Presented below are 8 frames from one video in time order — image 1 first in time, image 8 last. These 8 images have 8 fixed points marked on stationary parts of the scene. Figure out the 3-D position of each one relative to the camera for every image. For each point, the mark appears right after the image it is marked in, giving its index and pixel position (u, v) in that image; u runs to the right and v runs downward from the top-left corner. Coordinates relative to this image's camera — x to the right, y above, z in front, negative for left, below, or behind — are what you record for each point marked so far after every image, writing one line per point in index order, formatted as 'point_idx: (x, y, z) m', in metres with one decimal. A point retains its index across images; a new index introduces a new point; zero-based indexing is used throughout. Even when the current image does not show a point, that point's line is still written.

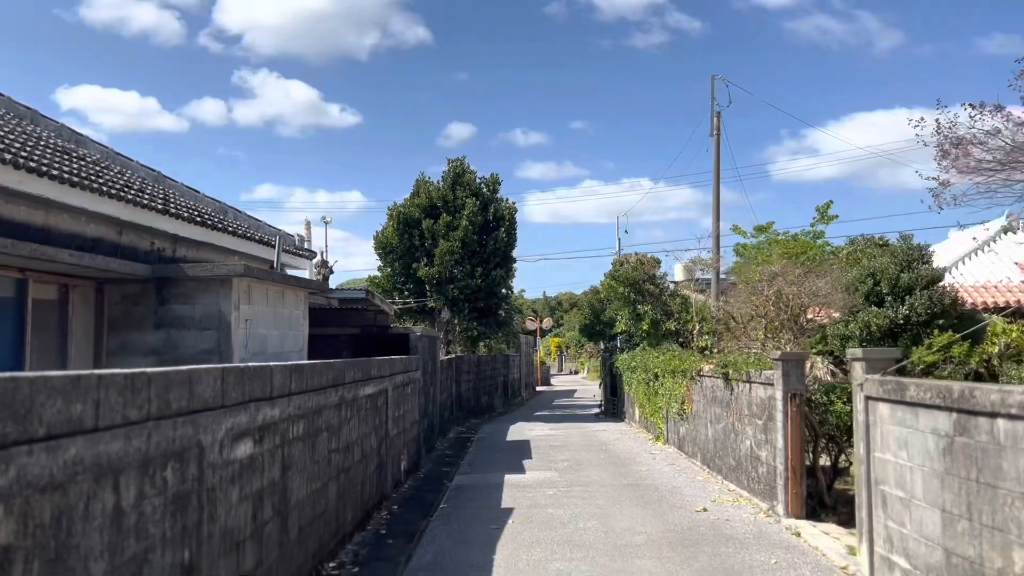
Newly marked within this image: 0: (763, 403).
0: (+2.9, -1.3, +9.8) m
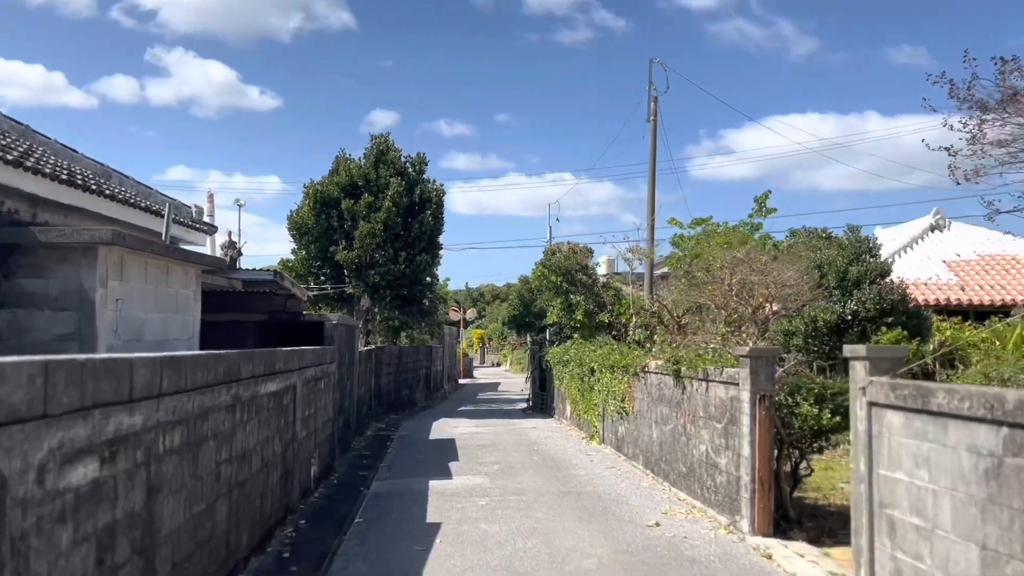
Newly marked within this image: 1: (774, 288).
0: (+2.2, -1.2, +8.7) m
1: (+3.6, 0.0, +11.3) m
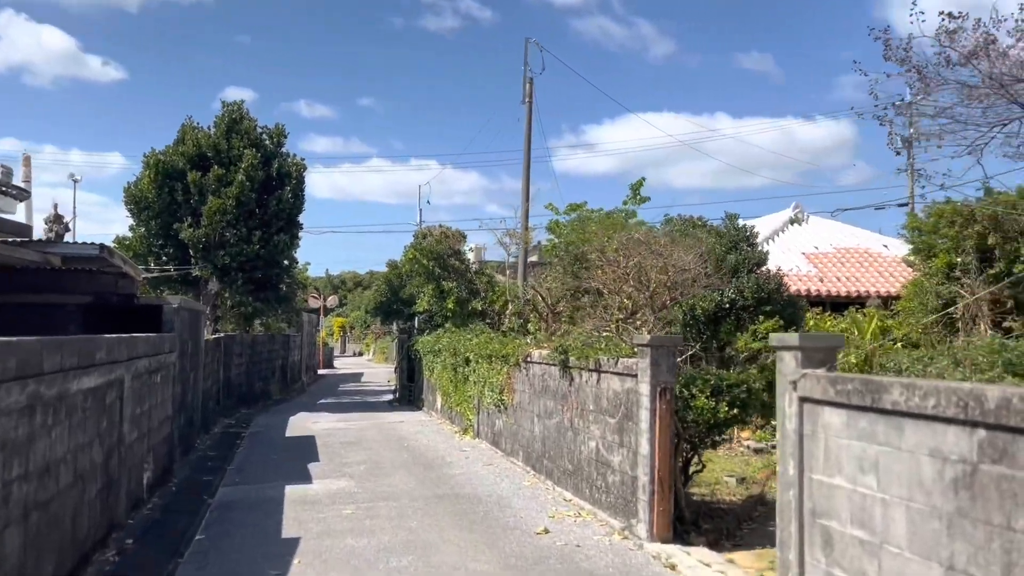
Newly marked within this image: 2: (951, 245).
0: (+1.0, -1.0, +8.0) m
1: (+2.0, +0.2, +10.7) m
2: (+10.2, +1.0, +19.9) m
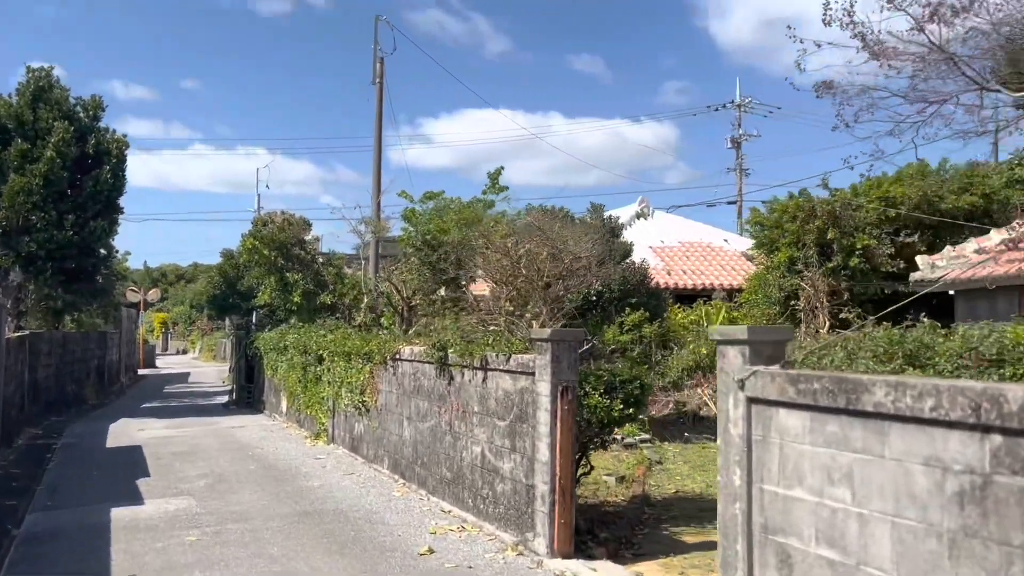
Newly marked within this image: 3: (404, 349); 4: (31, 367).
0: (0.0, -0.9, +7.2) m
1: (+0.4, +0.3, +10.1) m
2: (+6.8, +1.1, +20.7) m
3: (-1.2, -0.7, +9.8) m
4: (-8.5, -1.4, +15.1) m
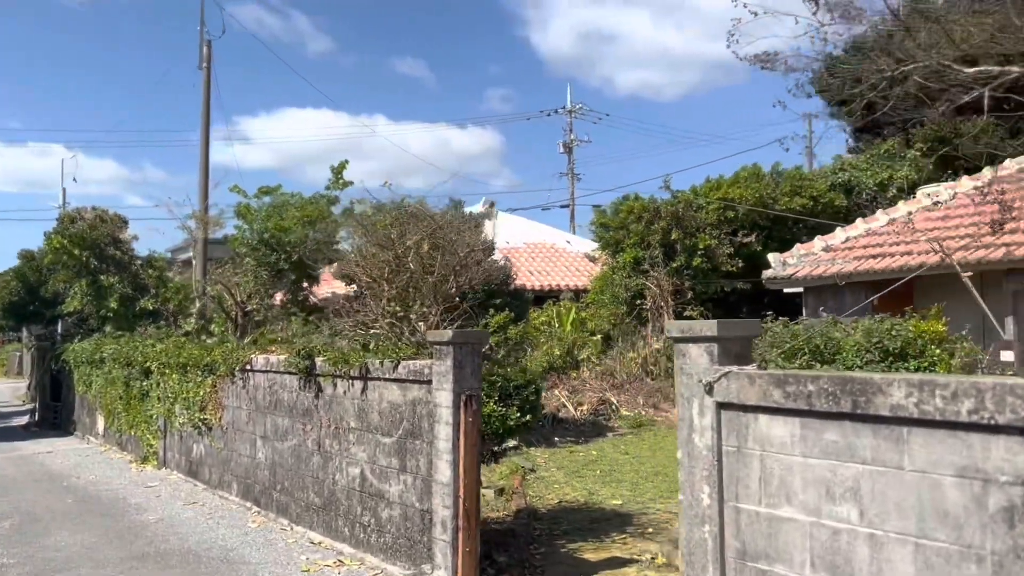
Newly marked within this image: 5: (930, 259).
0: (-0.9, -0.9, +6.3) m
1: (-1.0, +0.3, +9.2) m
2: (+3.0, +1.1, +20.9) m
3: (-2.6, -0.7, +8.6) m
4: (-10.8, -1.5, +12.3) m
5: (+5.9, +0.4, +11.9) m
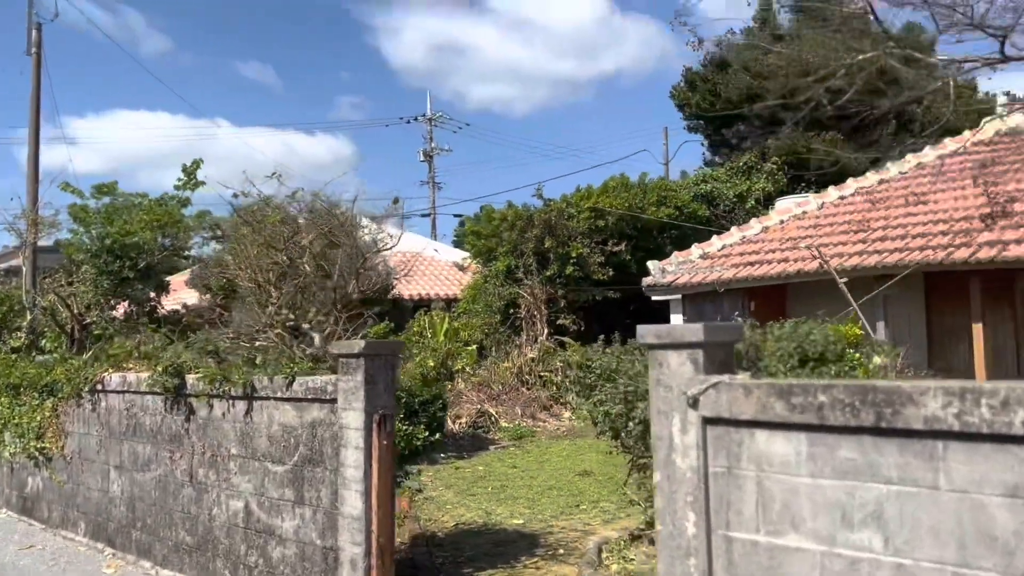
0: (-1.4, -1.0, +5.5) m
1: (-2.1, +0.2, +8.3) m
2: (-0.1, +0.9, +20.5) m
3: (-3.5, -0.8, +7.5) m
4: (-12.2, -1.6, +9.7) m
5: (+4.2, +0.3, +12.2) m
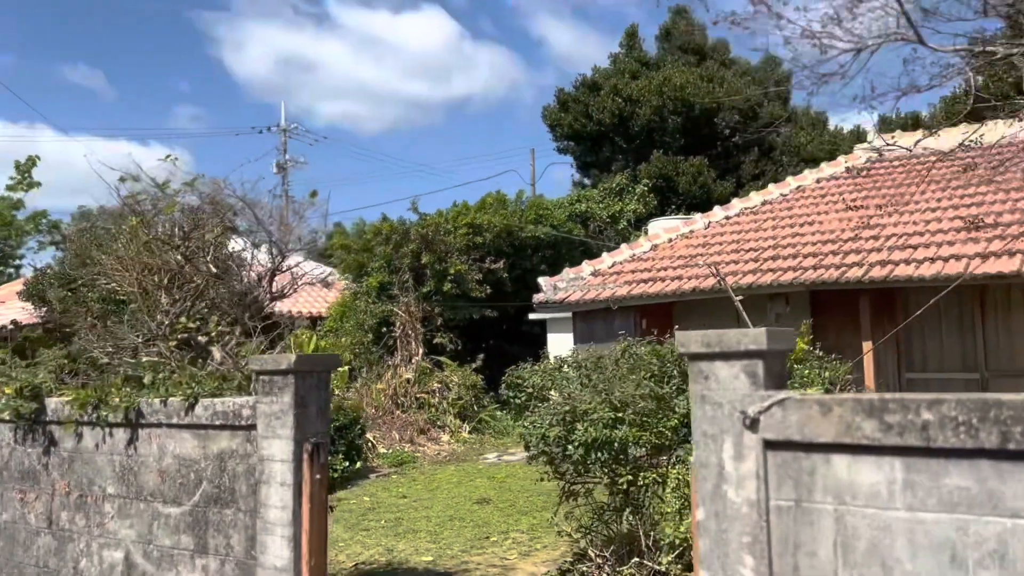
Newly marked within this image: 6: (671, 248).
0: (-1.7, -1.0, +4.5) m
1: (-2.8, +0.2, +7.2) m
2: (-3.0, +0.5, +19.6) m
3: (-4.1, -0.8, +6.1) m
4: (-13.1, -1.6, +6.8) m
5: (+2.7, +0.1, +12.1) m
6: (+2.6, +0.7, +13.9) m
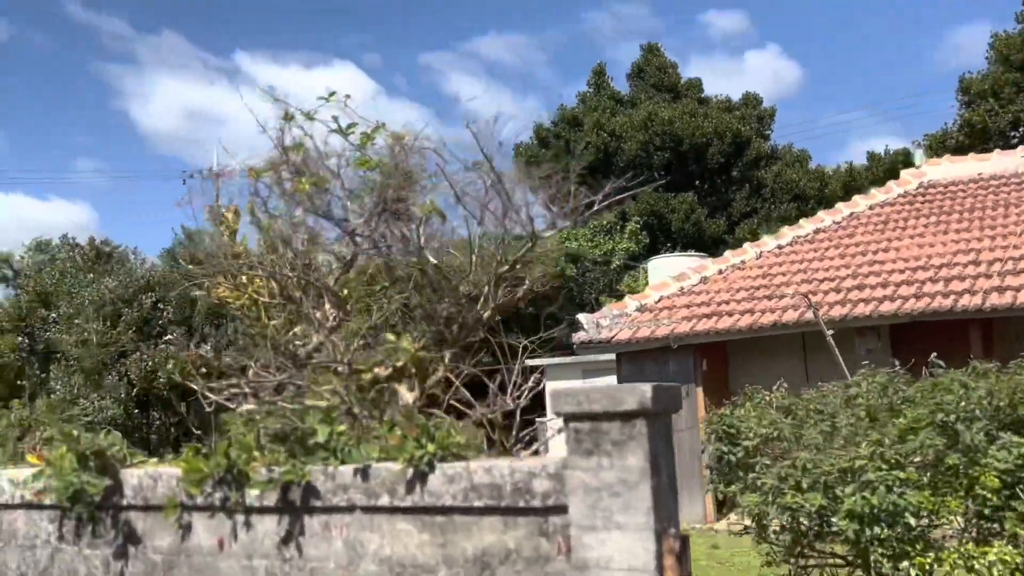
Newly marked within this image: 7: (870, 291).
0: (-0.2, -0.9, +2.7) m
1: (-1.6, 0.0, +5.3) m
2: (-3.0, -0.4, +17.6) m
3: (-2.8, -0.9, +4.0) m
4: (-11.8, -1.8, +3.8) m
5: (+3.4, -0.3, +10.7) m
6: (+3.1, +0.1, +12.5) m
7: (+4.5, 0.0, +10.8) m
